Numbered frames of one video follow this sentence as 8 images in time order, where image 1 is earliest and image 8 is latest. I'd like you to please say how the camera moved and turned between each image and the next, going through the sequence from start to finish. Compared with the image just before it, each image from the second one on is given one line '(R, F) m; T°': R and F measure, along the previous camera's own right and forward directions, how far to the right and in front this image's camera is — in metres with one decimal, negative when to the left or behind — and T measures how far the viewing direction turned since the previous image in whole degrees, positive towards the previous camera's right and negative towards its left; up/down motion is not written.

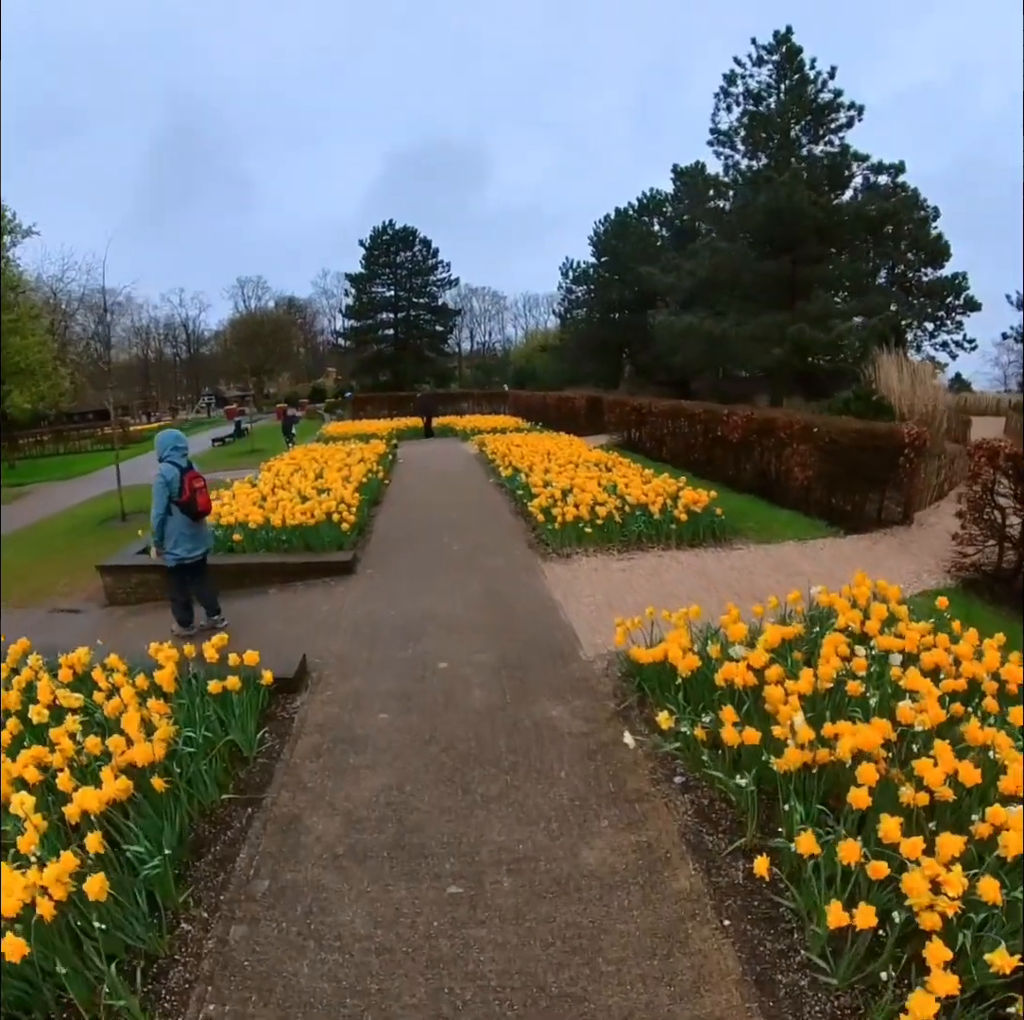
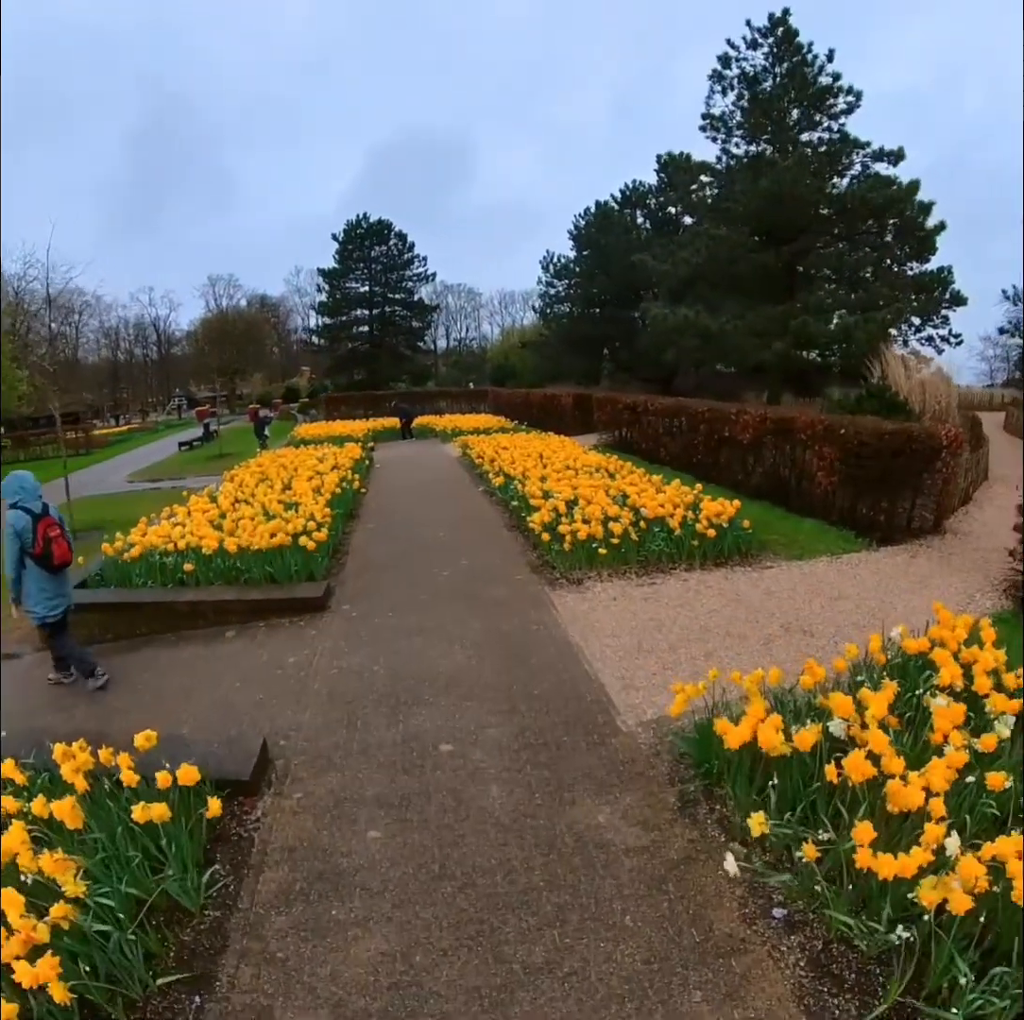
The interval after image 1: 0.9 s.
(-0.2, +0.8) m; +2°
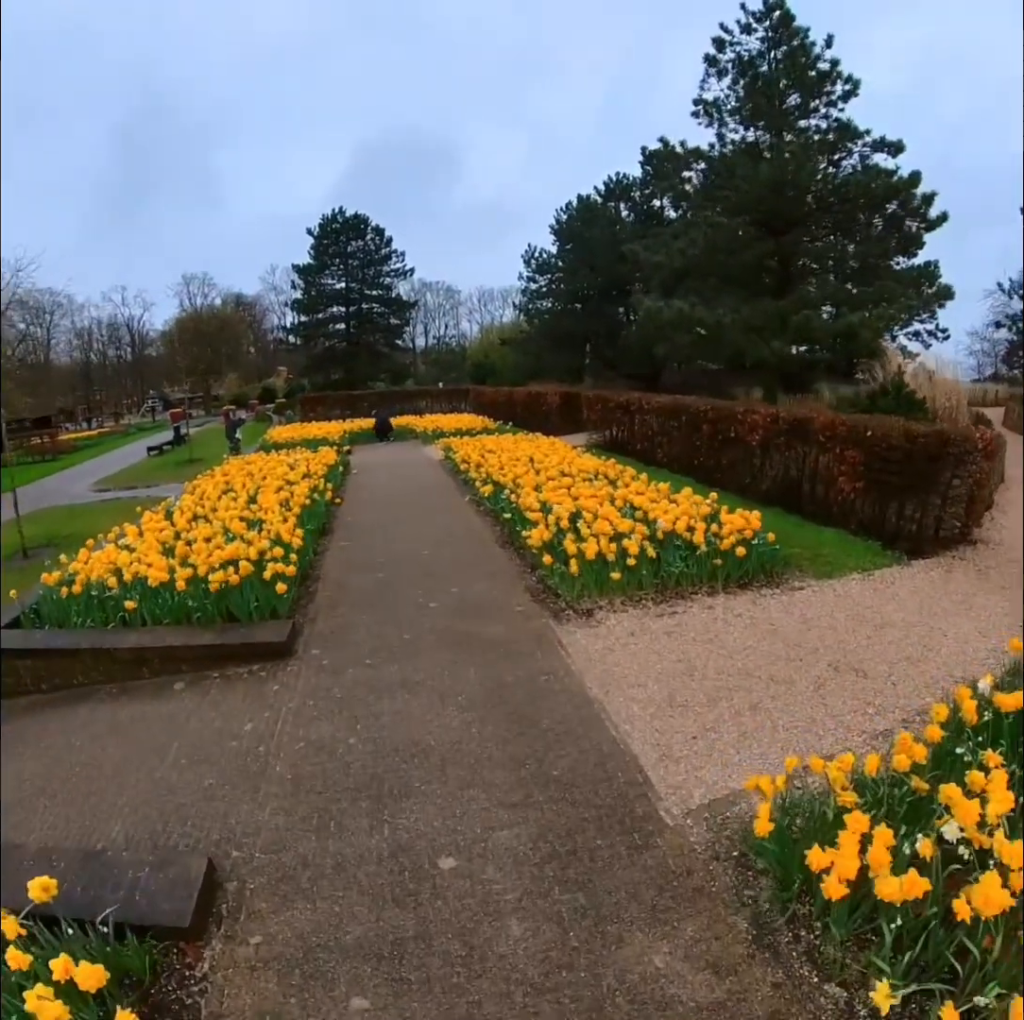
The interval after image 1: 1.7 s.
(-0.1, +0.7) m; +1°
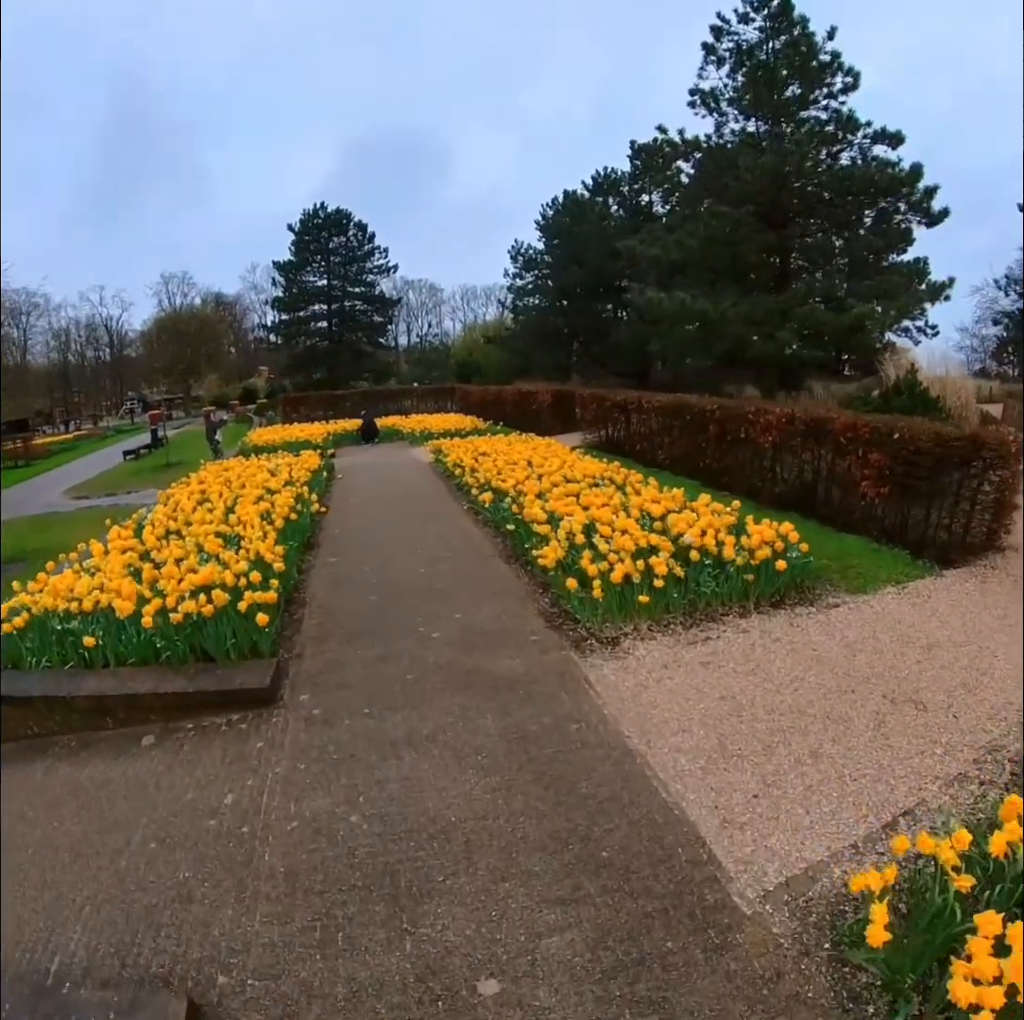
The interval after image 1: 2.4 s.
(-0.1, +0.5) m; +1°
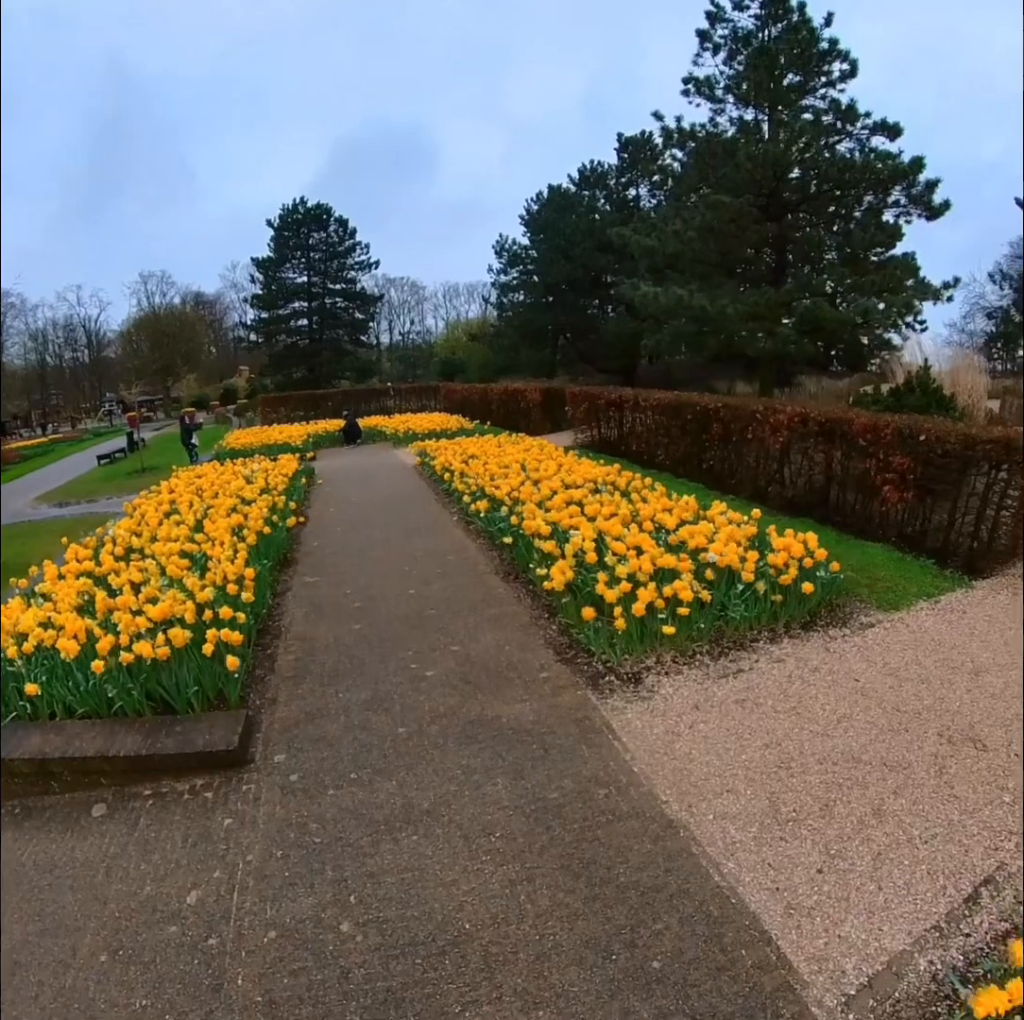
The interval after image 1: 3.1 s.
(-0.1, +0.4) m; +1°
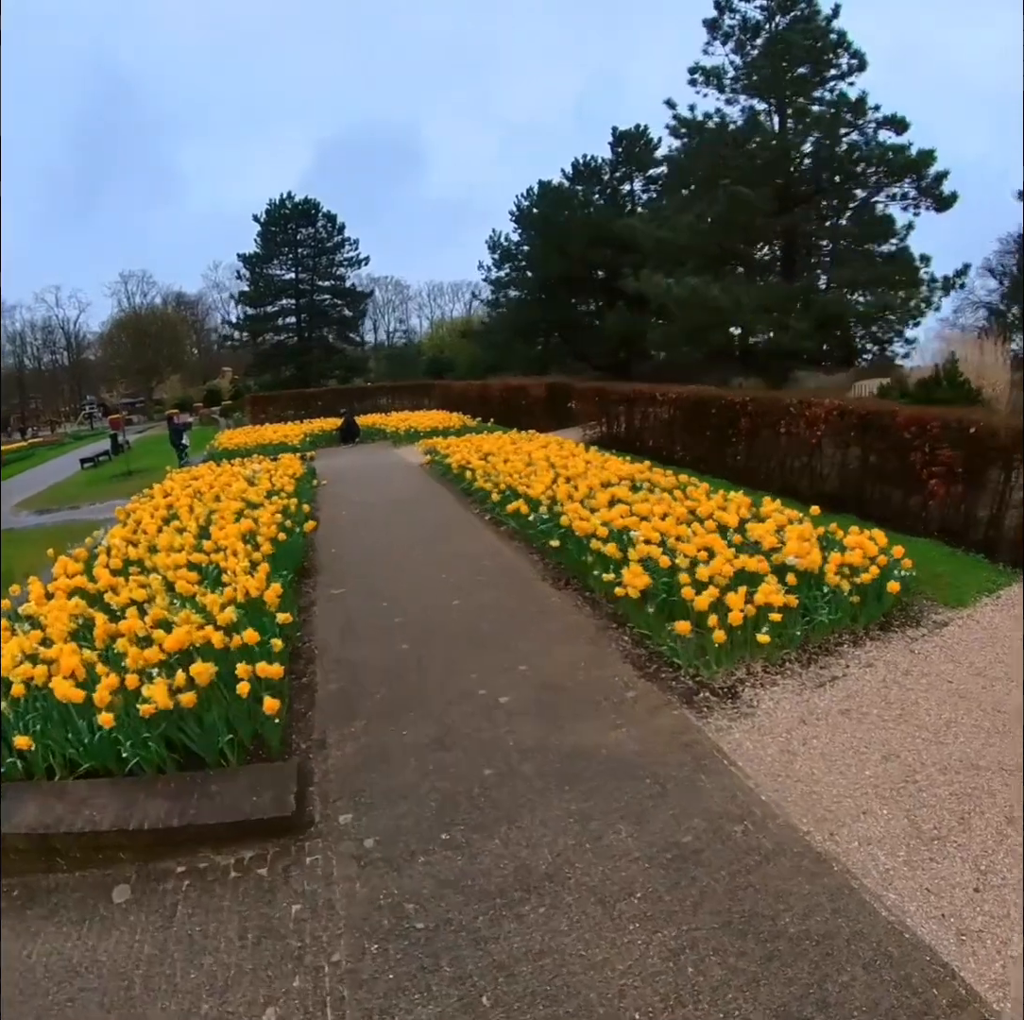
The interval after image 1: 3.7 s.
(-0.3, +0.4) m; +1°
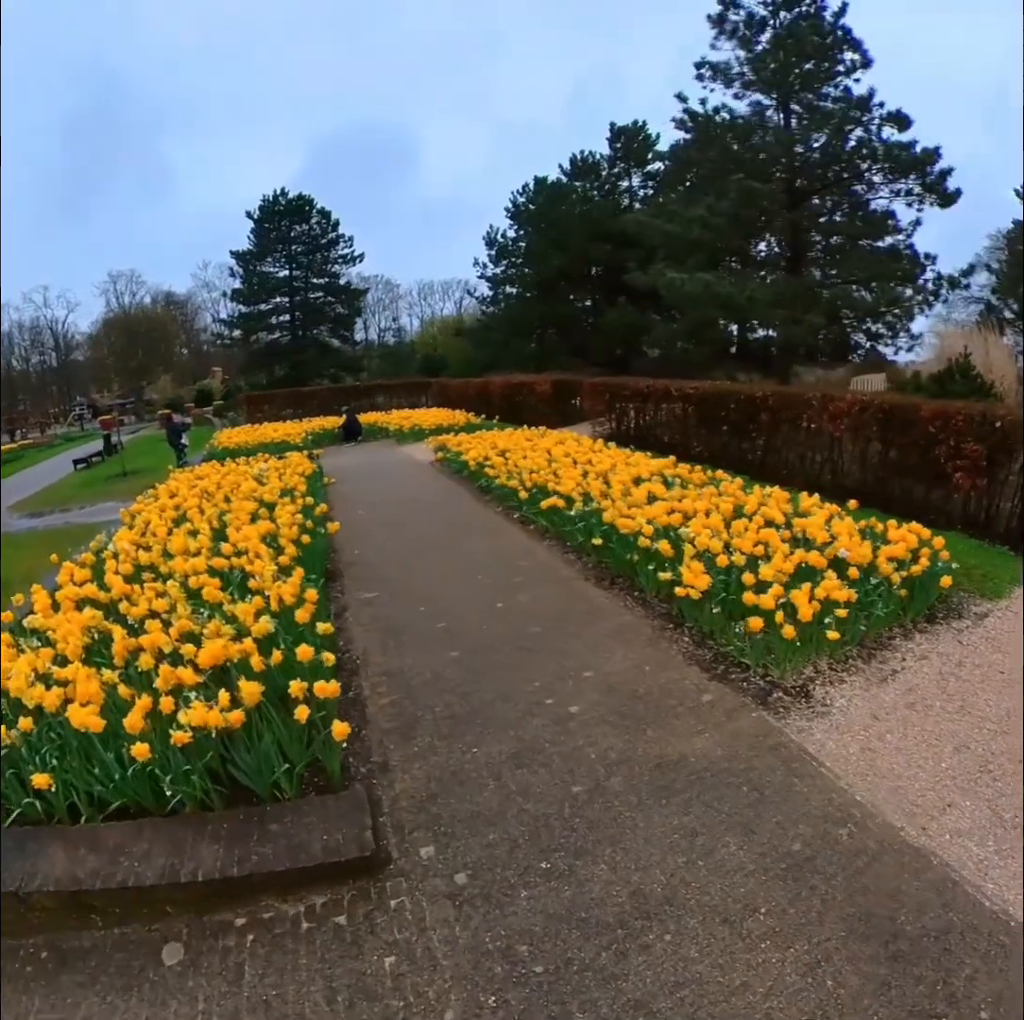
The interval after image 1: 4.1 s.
(-0.2, +0.2) m; +1°
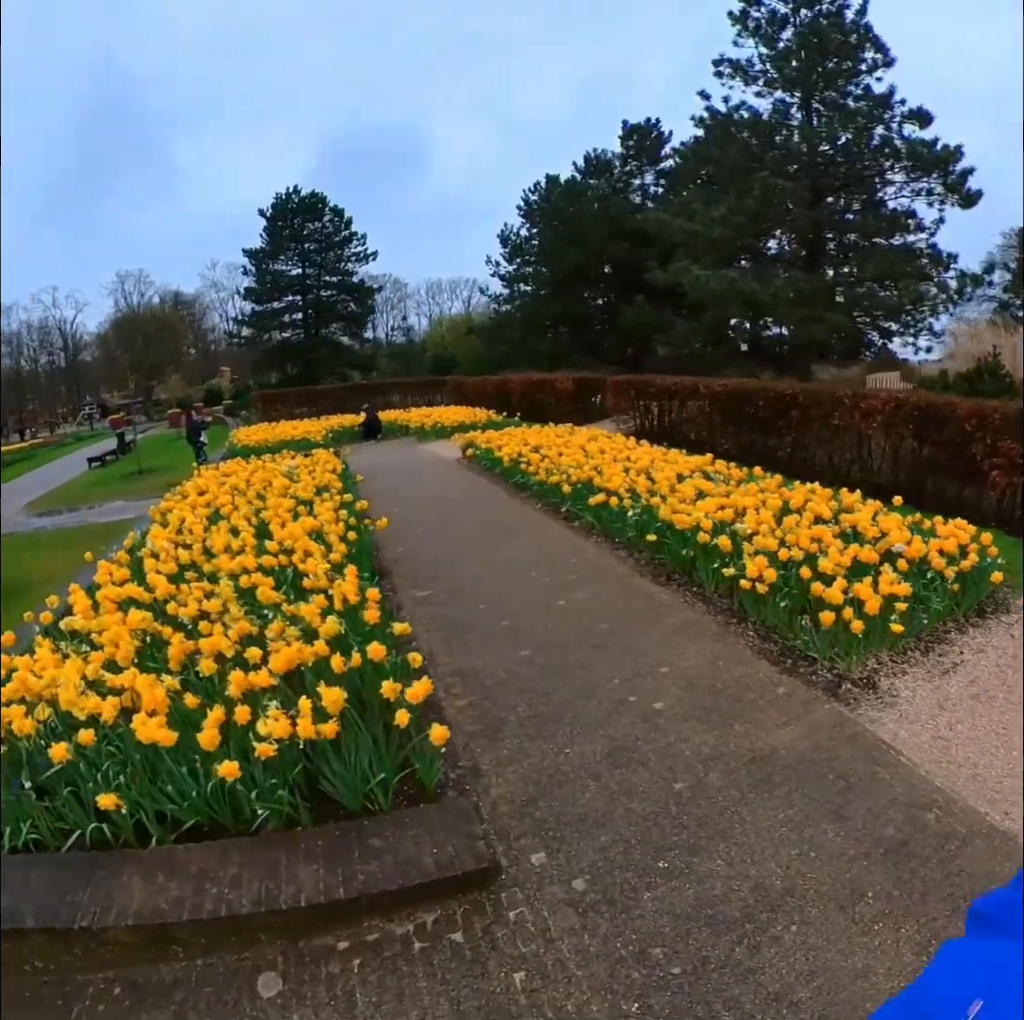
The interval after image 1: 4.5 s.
(-0.2, 0.0) m; 0°
